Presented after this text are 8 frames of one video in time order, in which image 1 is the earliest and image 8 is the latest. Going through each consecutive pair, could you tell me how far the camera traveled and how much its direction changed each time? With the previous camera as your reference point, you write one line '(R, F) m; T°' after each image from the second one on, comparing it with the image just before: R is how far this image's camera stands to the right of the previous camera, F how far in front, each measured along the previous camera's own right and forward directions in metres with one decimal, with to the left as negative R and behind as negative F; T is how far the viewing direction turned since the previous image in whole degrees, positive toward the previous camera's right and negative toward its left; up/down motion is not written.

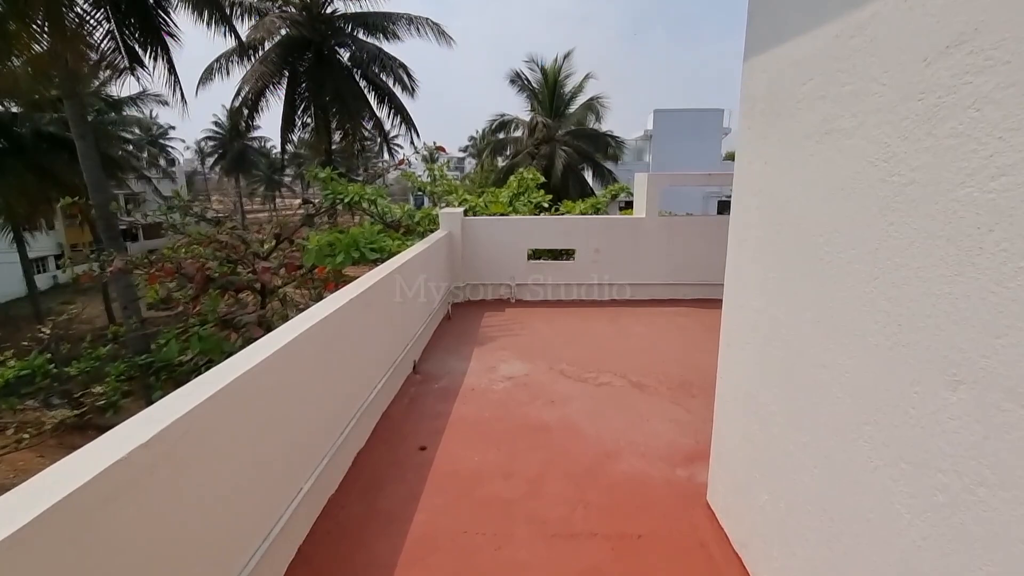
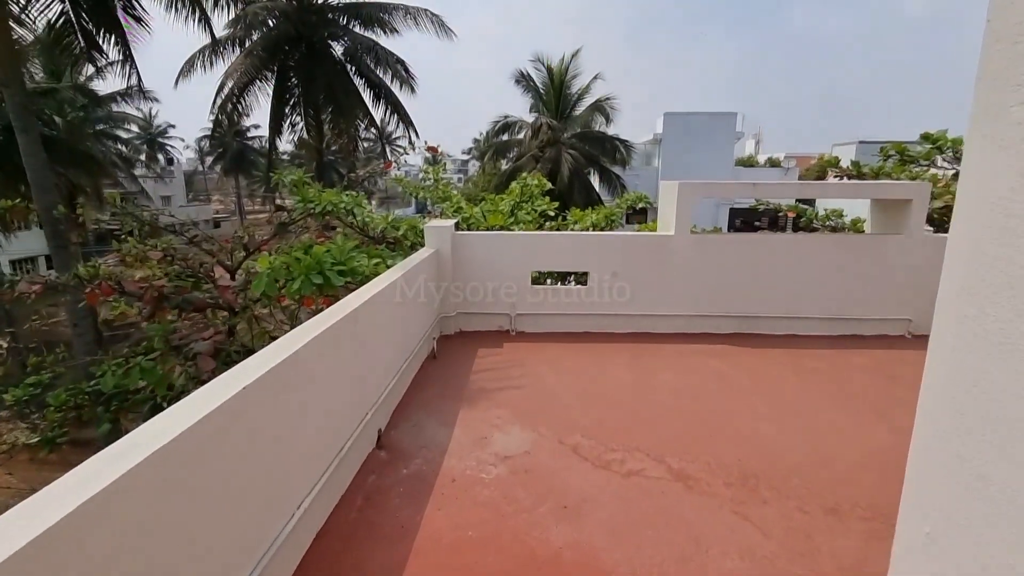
(0.0, +1.0) m; 0°
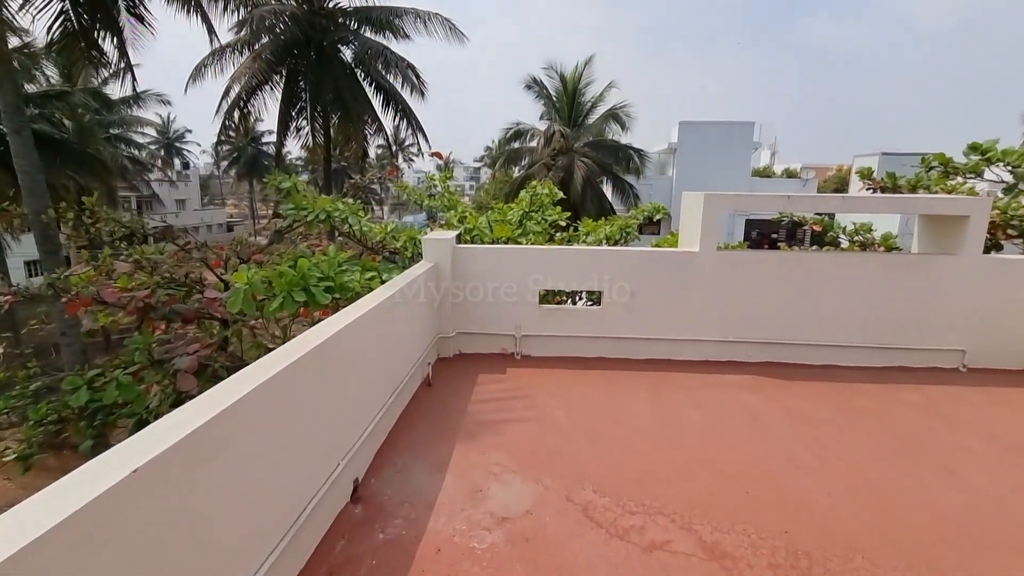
(0.0, +0.4) m; -1°
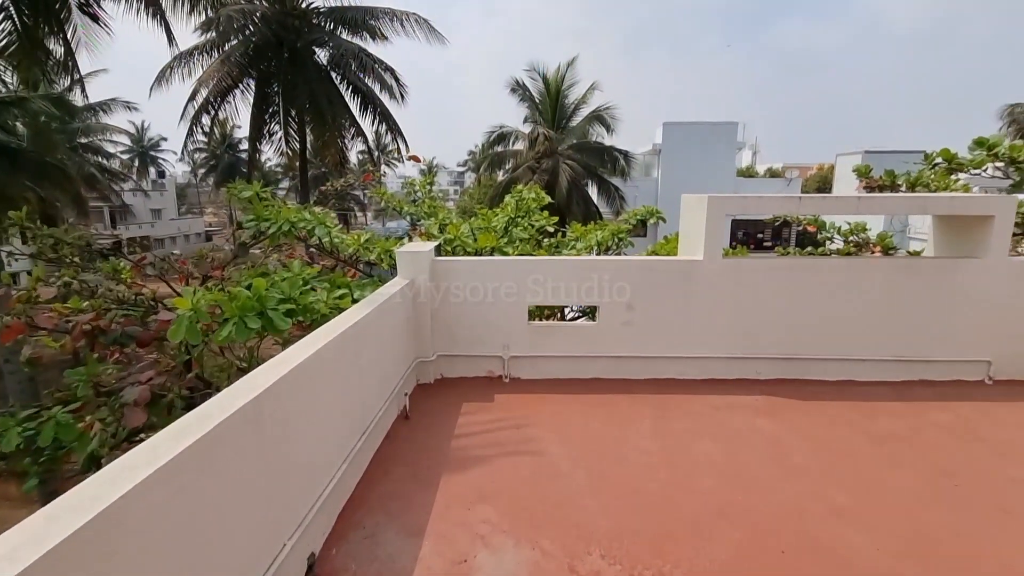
(0.0, +0.4) m; +2°
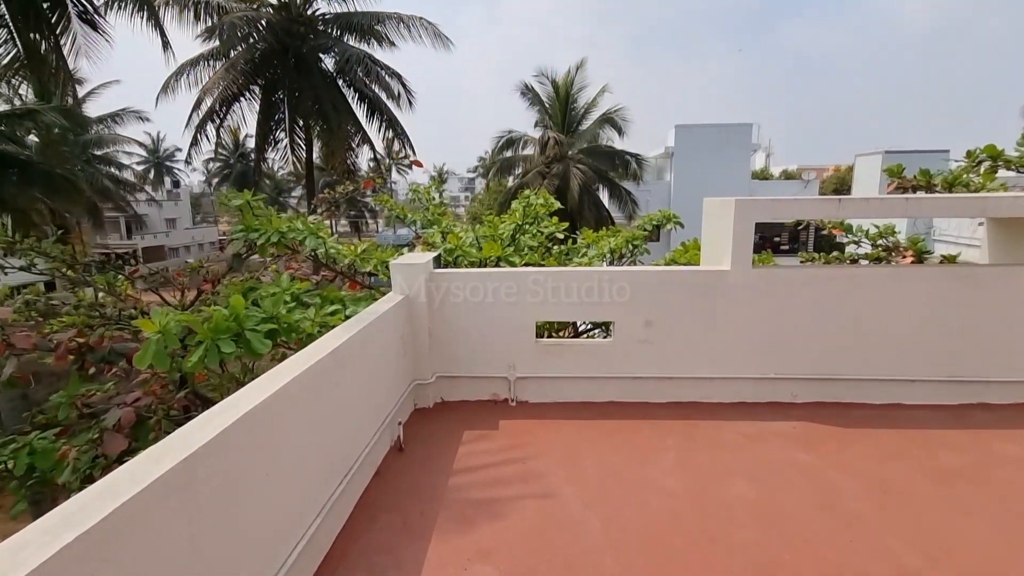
(0.0, +0.4) m; -1°
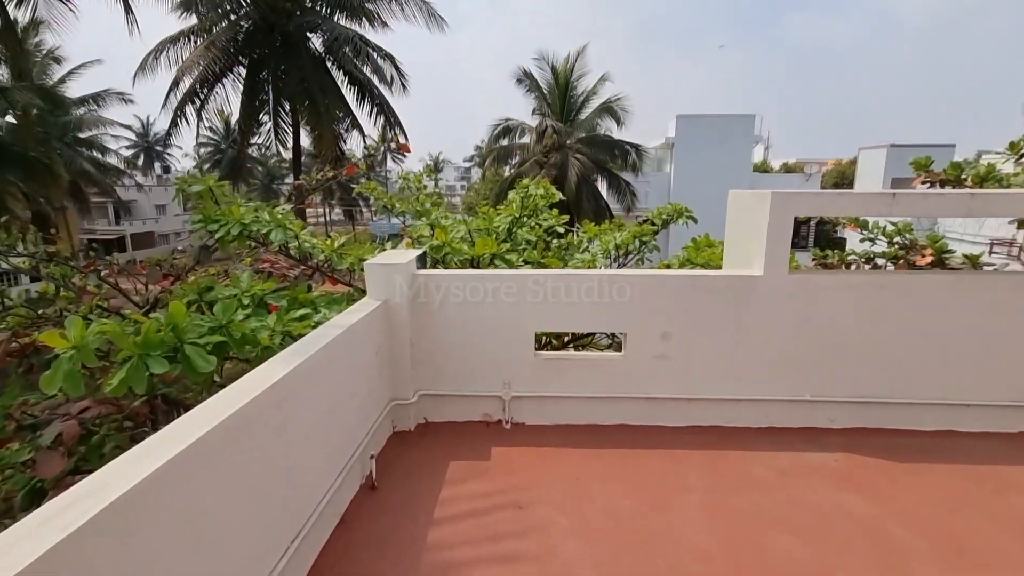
(0.0, +0.5) m; +1°
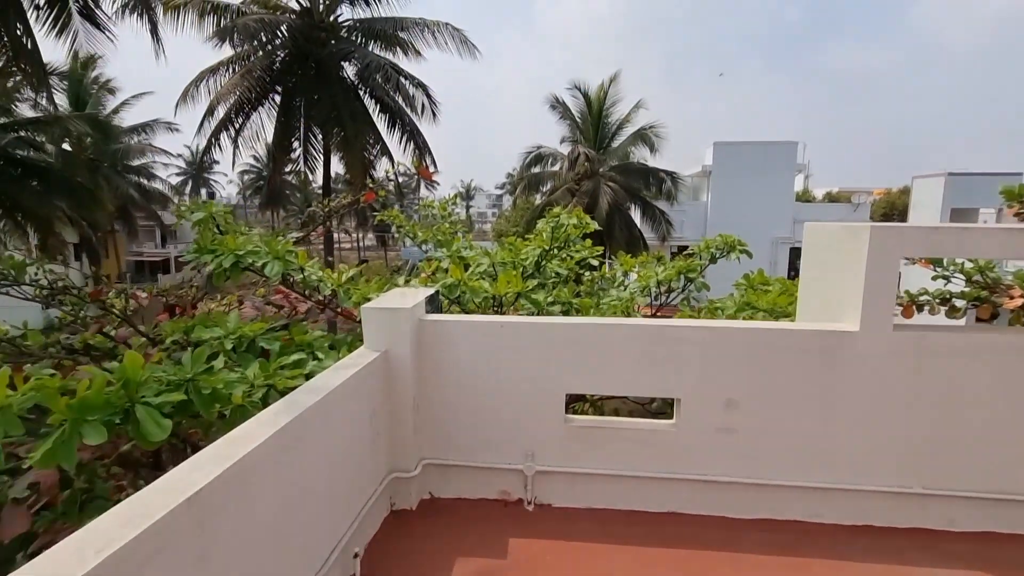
(0.0, +0.5) m; -4°
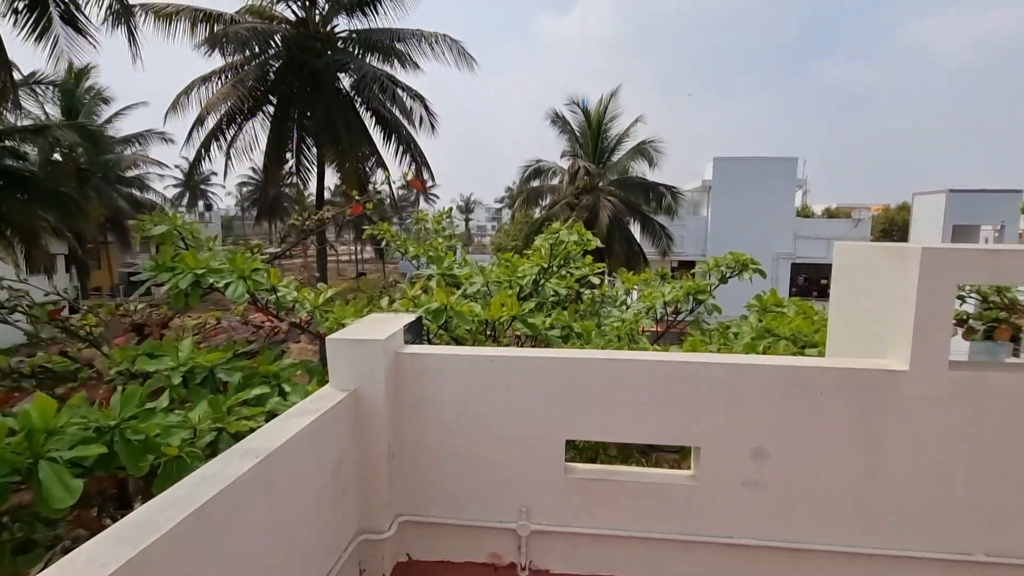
(0.0, +0.4) m; 0°
